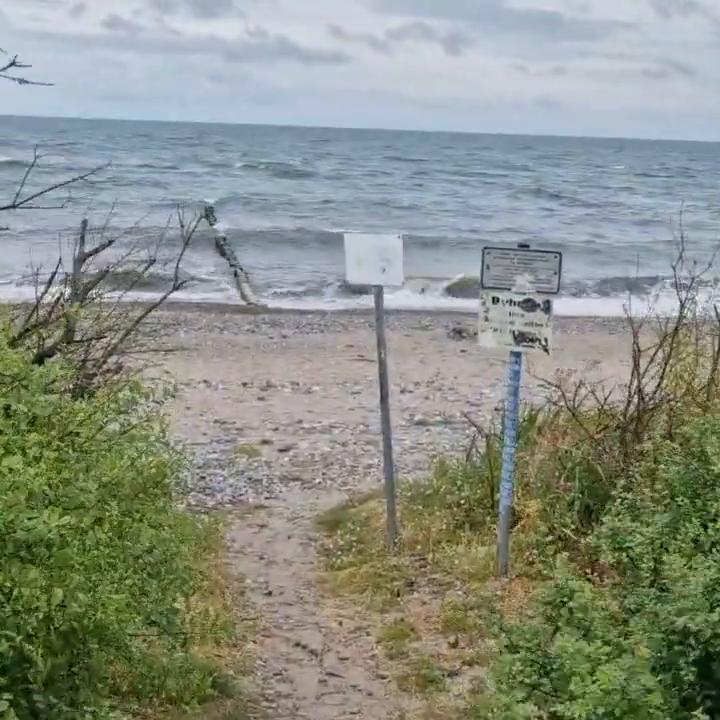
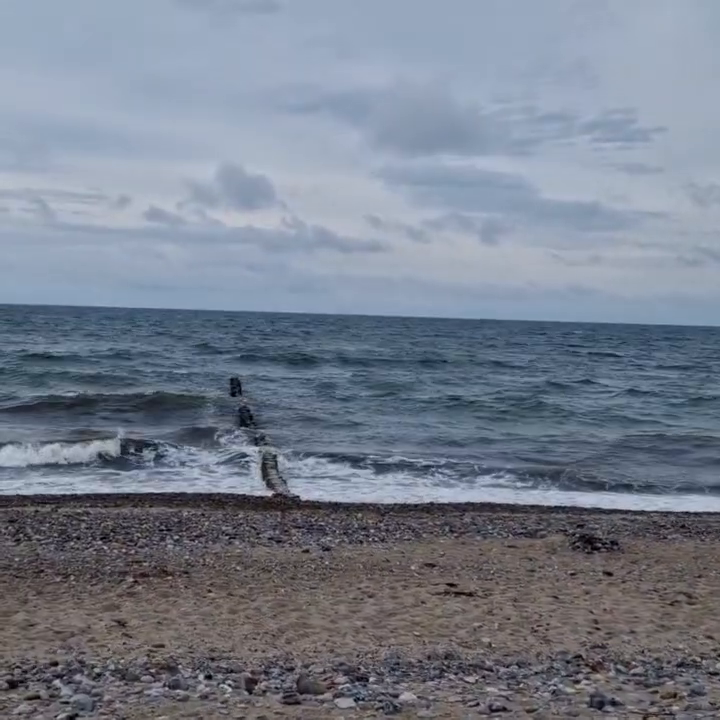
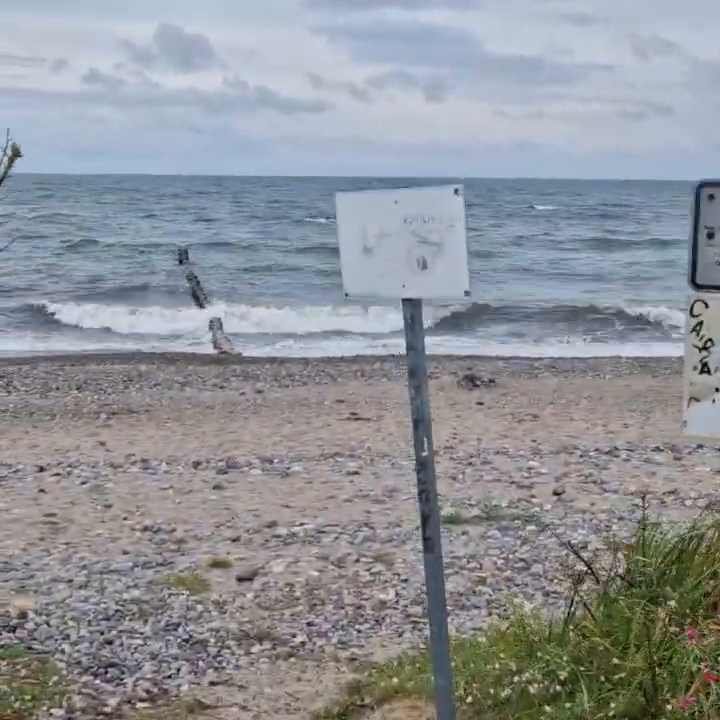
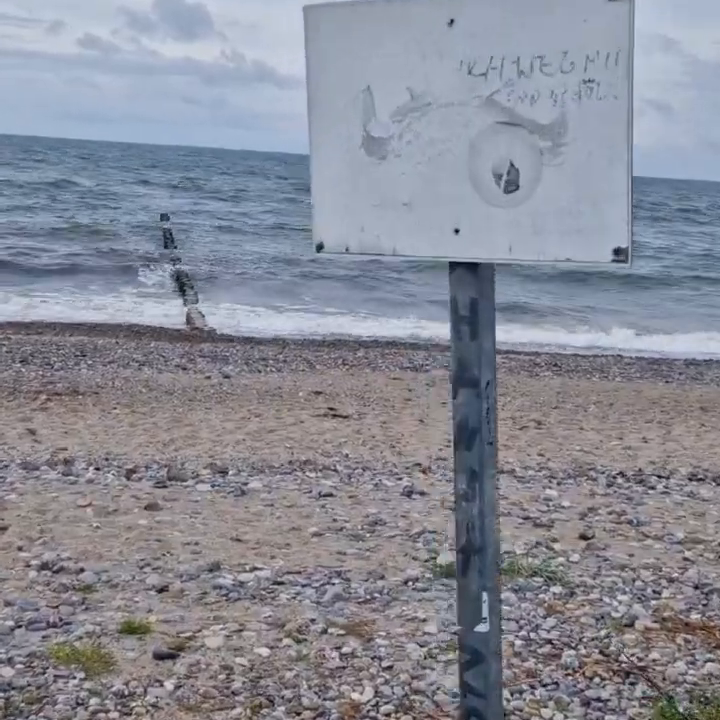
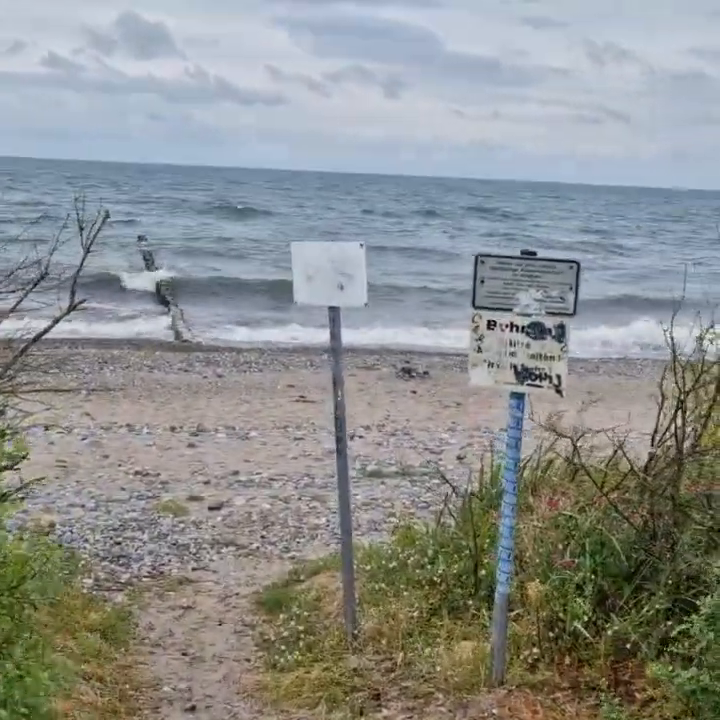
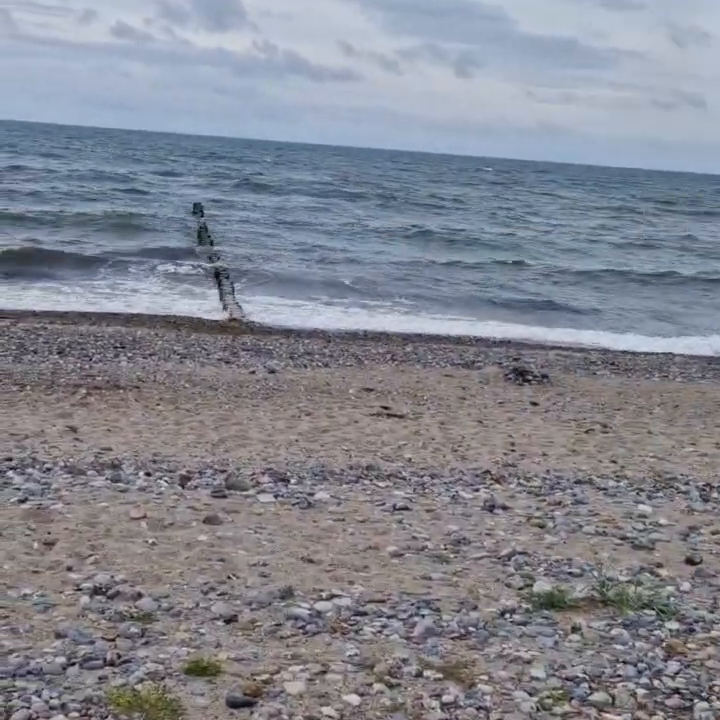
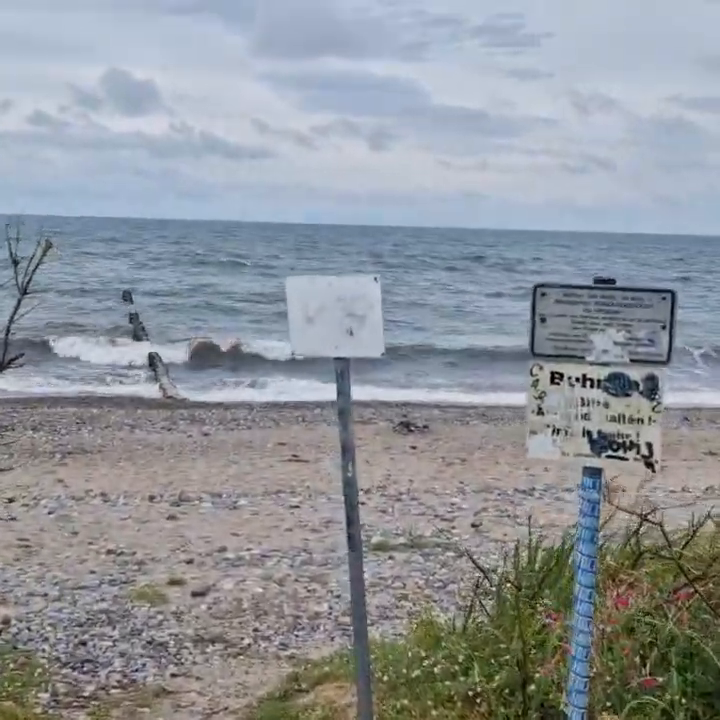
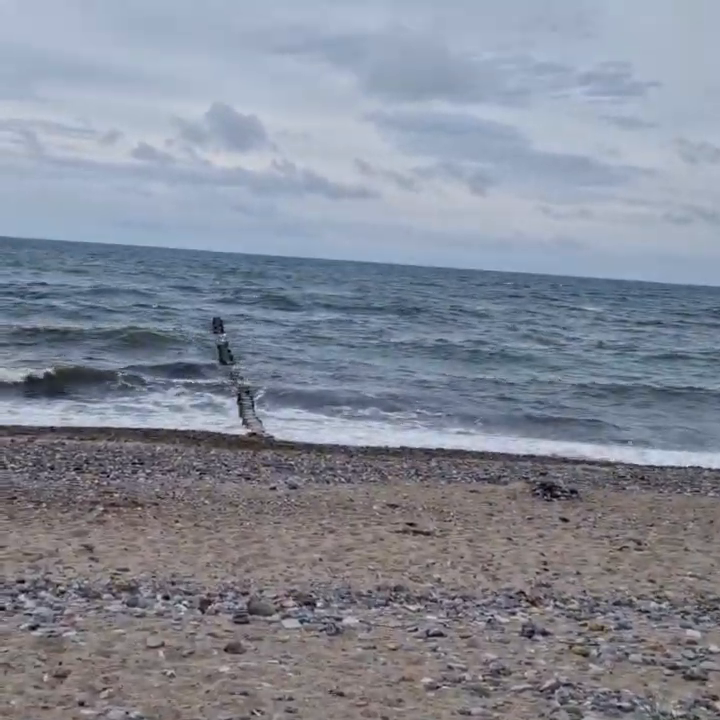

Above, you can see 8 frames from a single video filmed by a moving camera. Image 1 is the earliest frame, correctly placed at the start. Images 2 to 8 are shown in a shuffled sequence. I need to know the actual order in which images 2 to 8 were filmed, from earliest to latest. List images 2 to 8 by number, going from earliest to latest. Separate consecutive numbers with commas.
5, 7, 3, 4, 6, 8, 2
